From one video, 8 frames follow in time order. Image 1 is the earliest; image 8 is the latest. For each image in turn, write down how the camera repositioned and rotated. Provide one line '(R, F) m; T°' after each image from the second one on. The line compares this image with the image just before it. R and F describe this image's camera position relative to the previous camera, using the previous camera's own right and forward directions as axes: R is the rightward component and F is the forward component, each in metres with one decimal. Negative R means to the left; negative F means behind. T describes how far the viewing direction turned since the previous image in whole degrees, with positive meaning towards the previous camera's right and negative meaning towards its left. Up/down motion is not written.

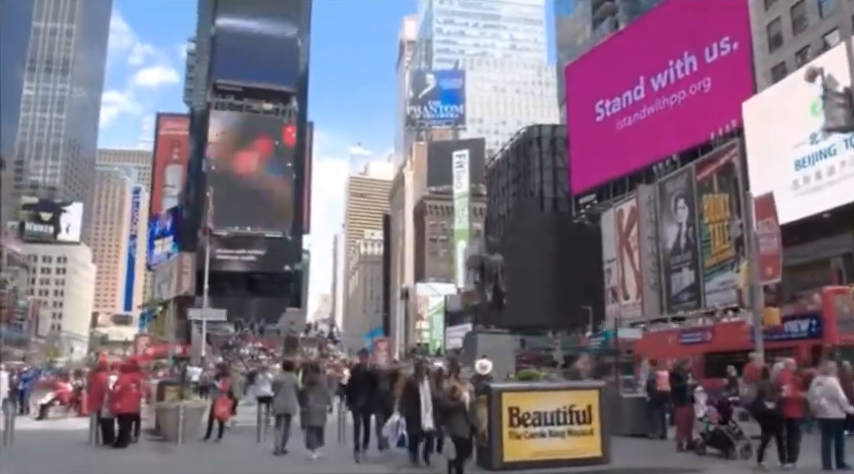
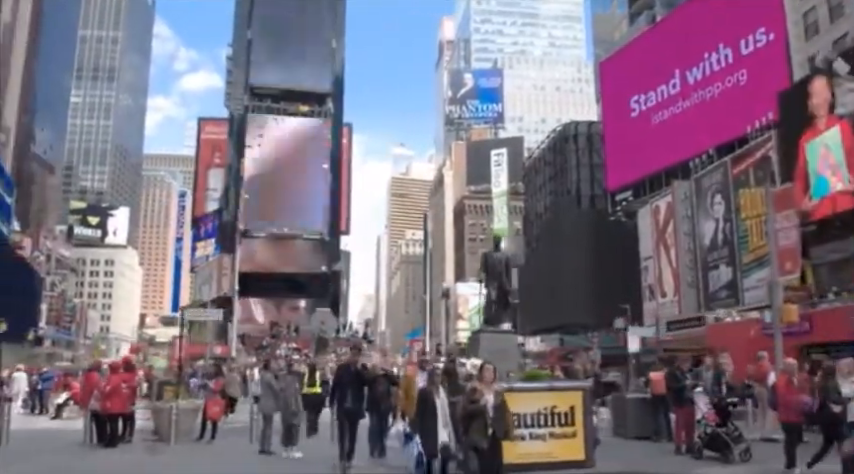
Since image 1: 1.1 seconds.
(+0.7, +0.3) m; -3°
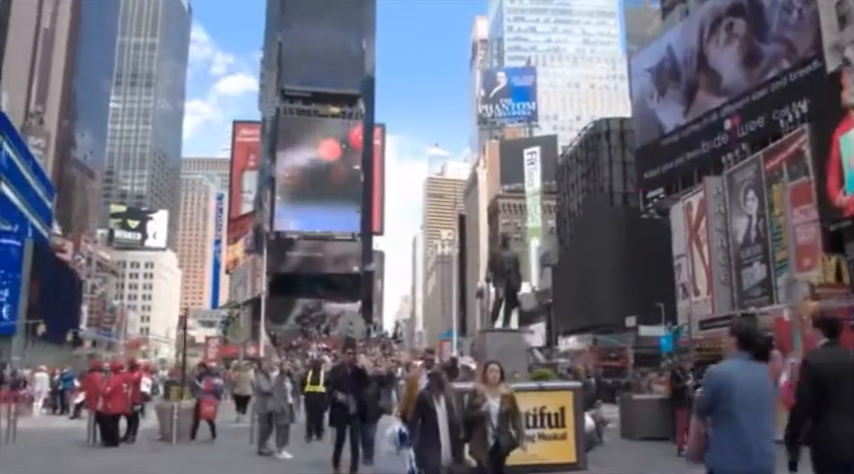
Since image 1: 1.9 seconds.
(+0.5, +0.1) m; -3°
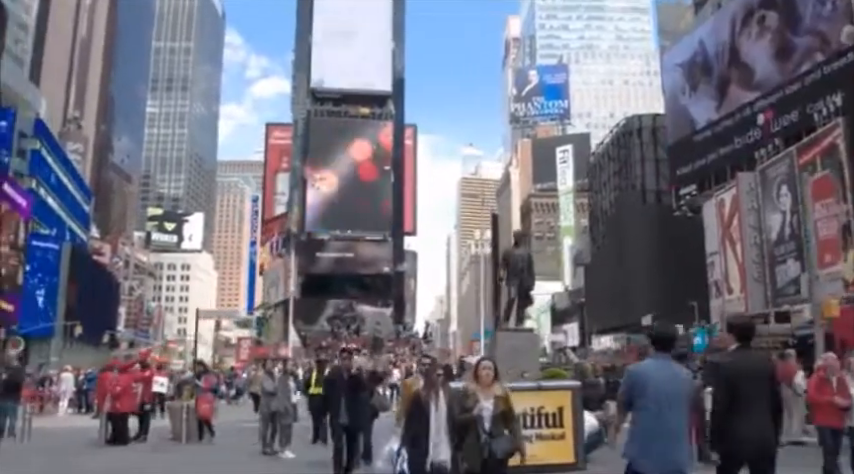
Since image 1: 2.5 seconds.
(+0.4, +0.1) m; -2°
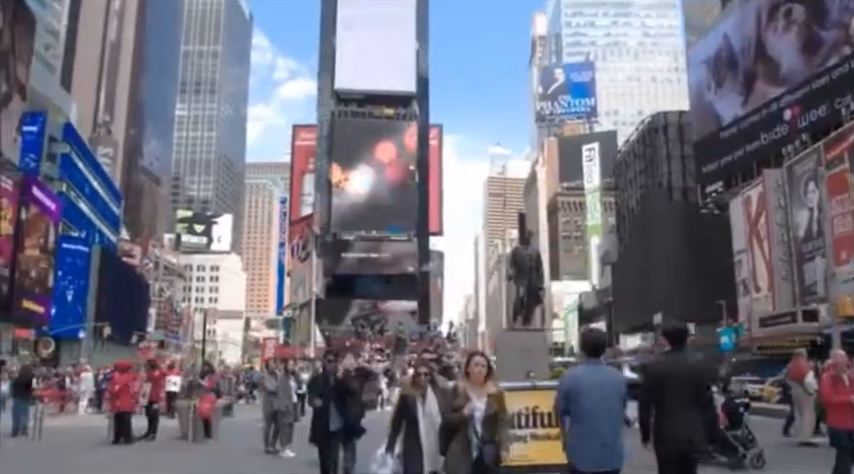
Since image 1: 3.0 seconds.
(+0.3, 0.0) m; -2°
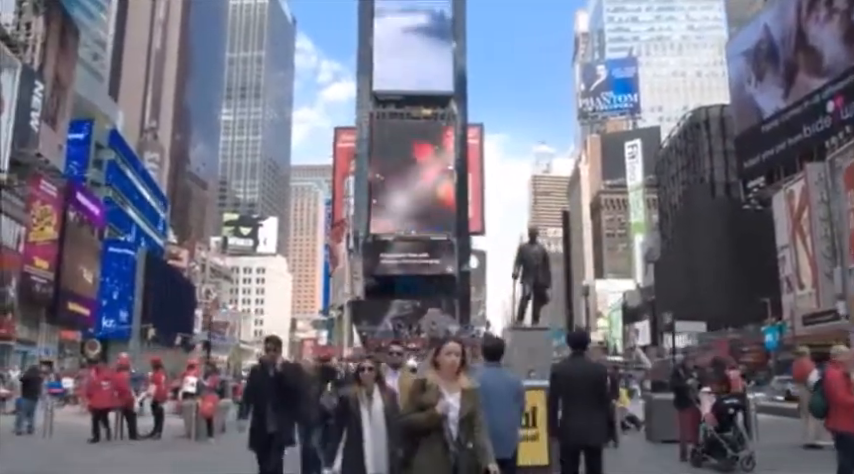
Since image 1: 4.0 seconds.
(+0.6, +0.1) m; -3°
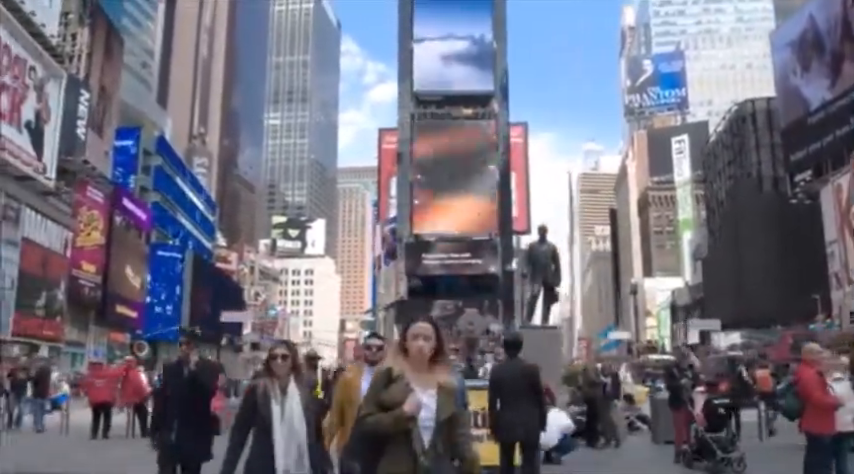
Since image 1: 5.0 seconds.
(+0.6, 0.0) m; -3°
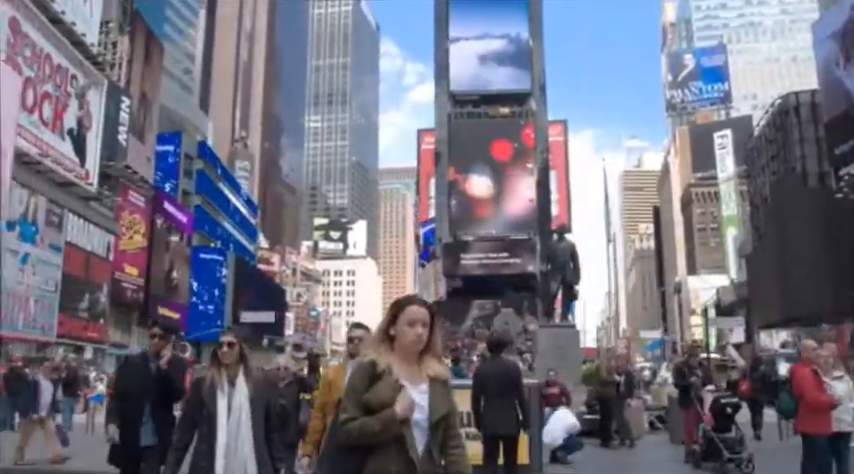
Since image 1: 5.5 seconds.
(+0.4, 0.0) m; -3°
